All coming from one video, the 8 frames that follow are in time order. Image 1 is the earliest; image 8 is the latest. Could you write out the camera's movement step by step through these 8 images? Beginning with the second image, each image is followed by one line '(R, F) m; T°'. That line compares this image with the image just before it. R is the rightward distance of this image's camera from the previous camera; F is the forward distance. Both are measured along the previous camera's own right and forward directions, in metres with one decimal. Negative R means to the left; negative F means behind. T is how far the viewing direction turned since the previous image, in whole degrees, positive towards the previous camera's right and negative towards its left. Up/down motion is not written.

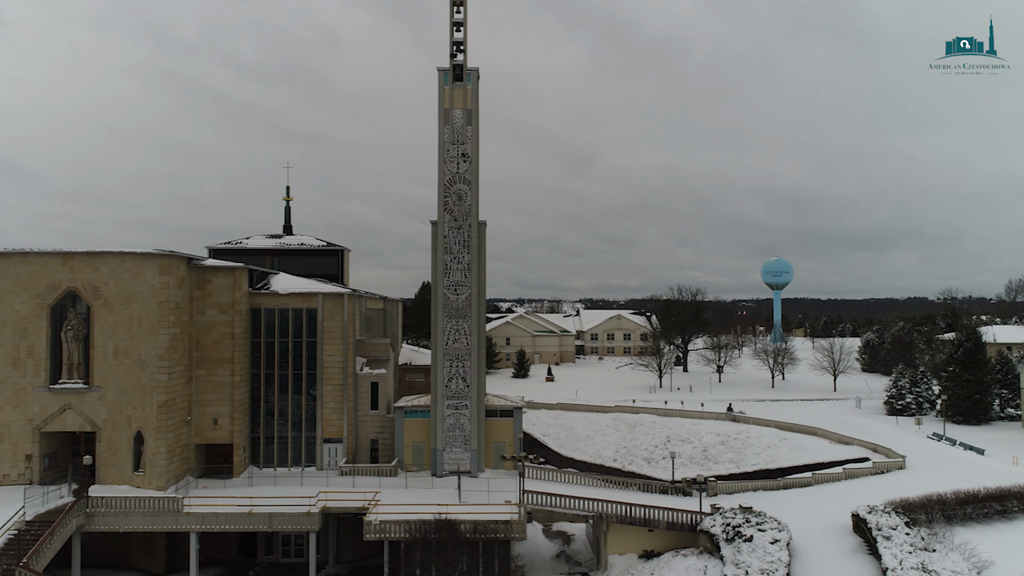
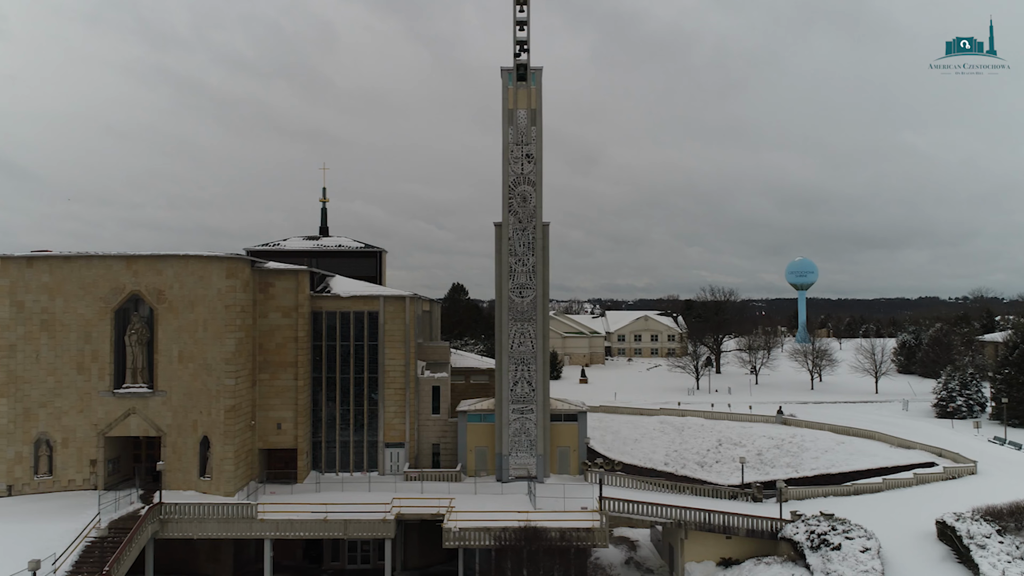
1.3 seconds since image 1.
(-2.2, +0.4) m; -1°
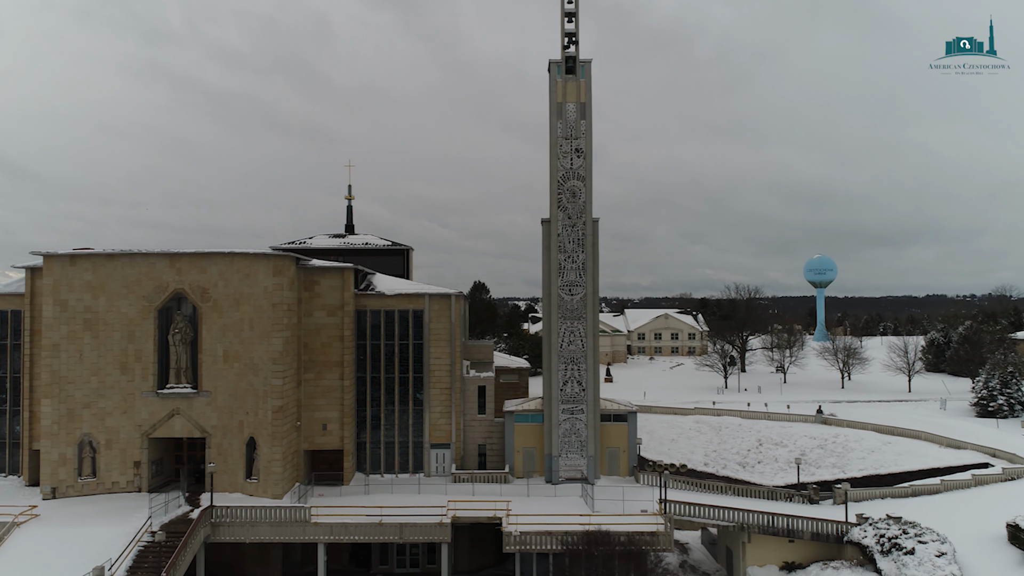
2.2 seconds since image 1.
(-1.7, +0.6) m; 0°
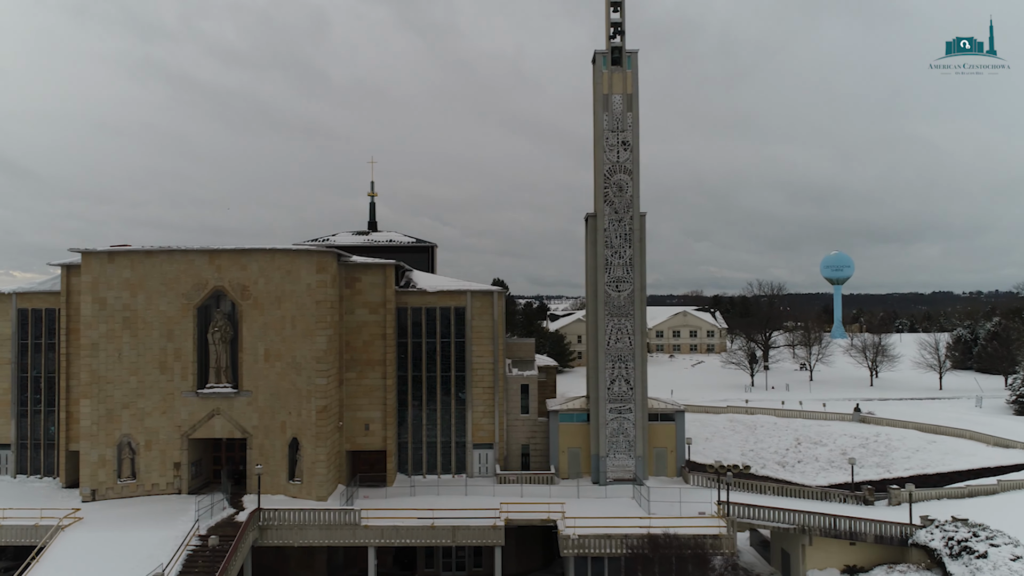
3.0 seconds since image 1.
(-1.5, +0.6) m; 0°
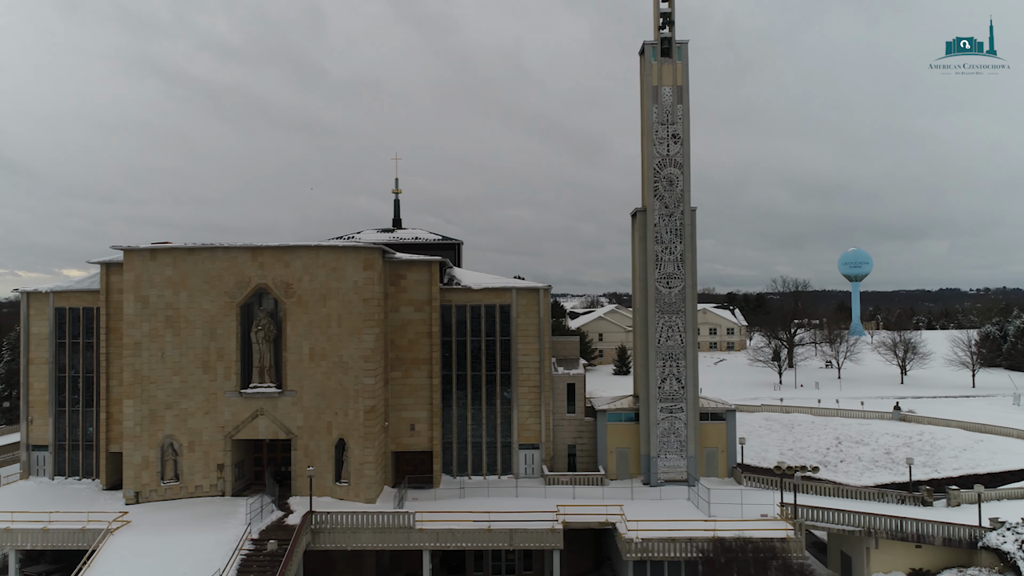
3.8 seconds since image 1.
(-1.6, +0.6) m; 0°
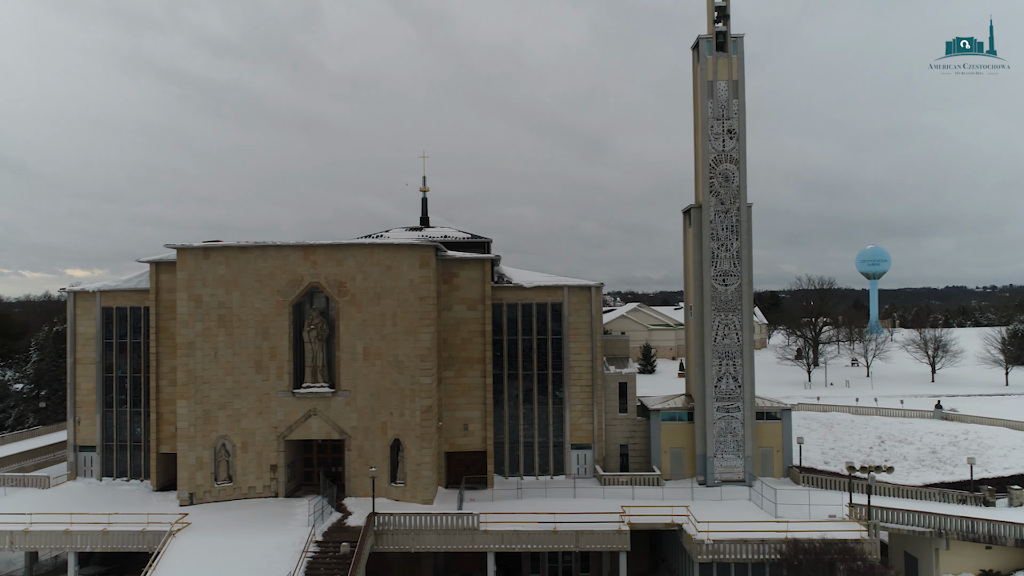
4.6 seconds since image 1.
(-1.8, +0.3) m; 0°
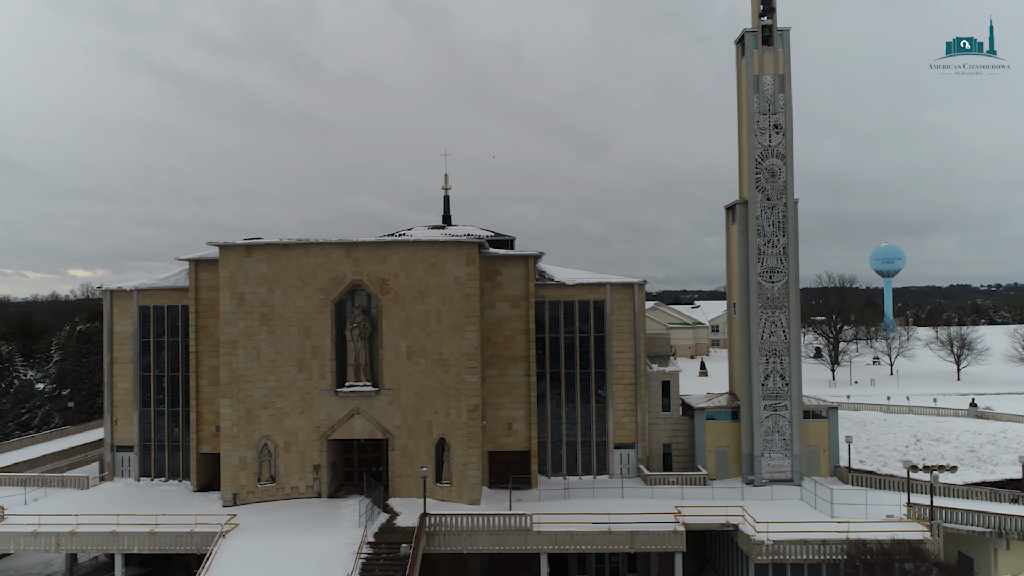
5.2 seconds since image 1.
(-1.4, +0.3) m; 0°
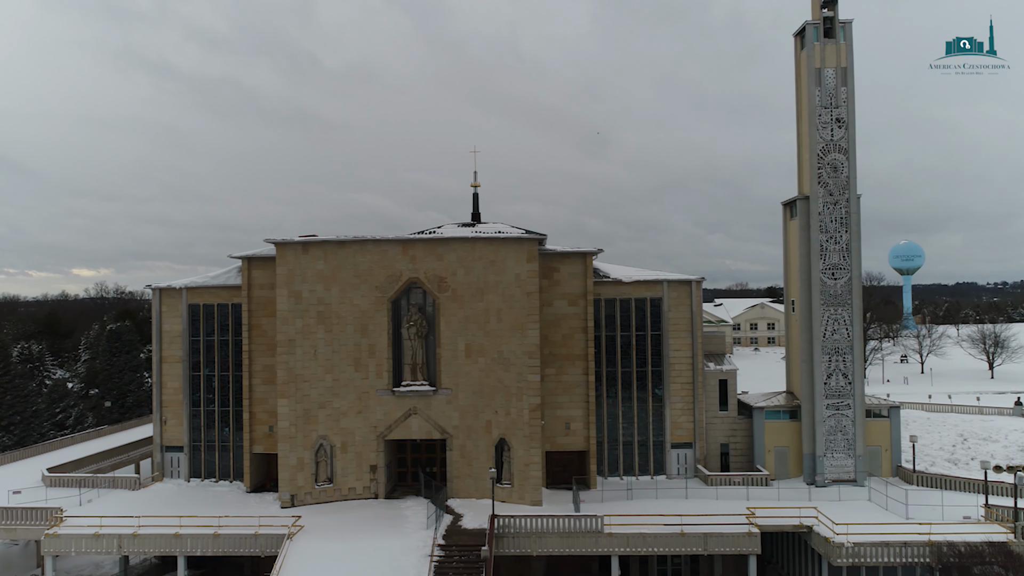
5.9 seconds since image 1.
(-1.9, +0.4) m; 0°
